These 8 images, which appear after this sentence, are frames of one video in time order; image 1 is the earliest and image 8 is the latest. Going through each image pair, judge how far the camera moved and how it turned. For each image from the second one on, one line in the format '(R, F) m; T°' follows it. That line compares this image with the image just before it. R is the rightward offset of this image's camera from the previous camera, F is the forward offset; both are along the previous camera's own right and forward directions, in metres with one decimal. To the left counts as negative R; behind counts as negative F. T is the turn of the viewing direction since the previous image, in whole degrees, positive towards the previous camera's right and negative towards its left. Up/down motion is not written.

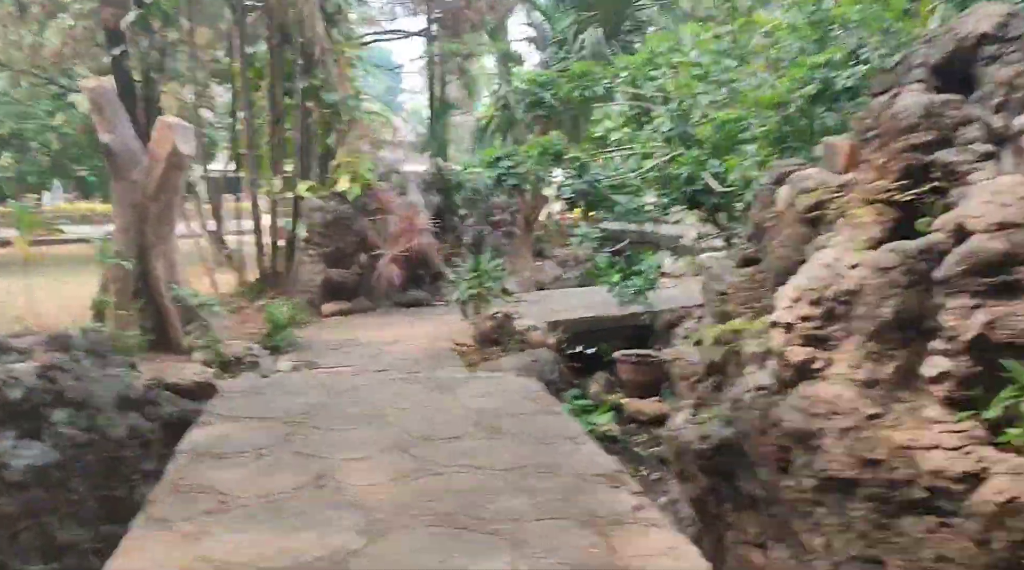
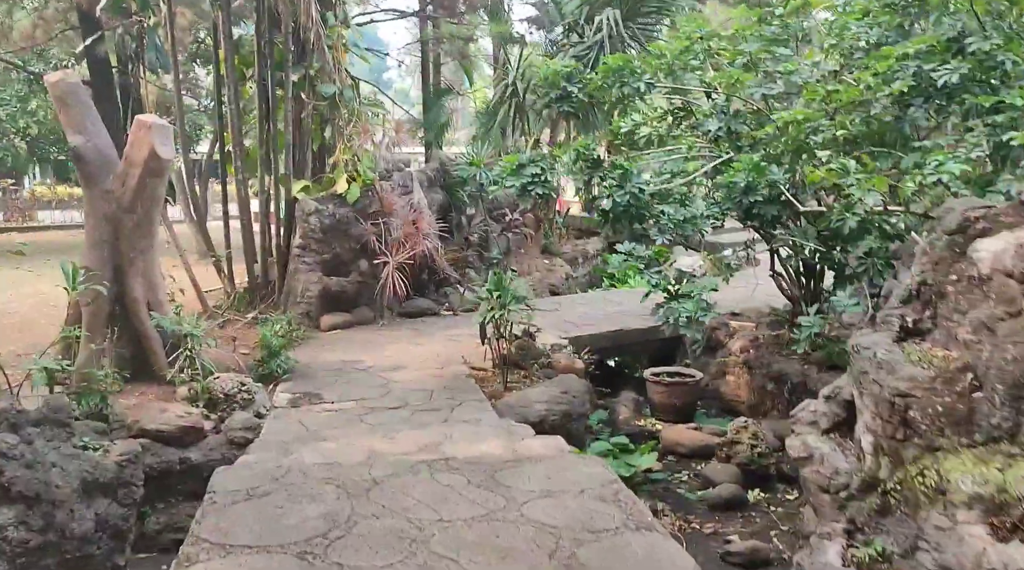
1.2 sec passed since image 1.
(-0.3, +0.7) m; +1°
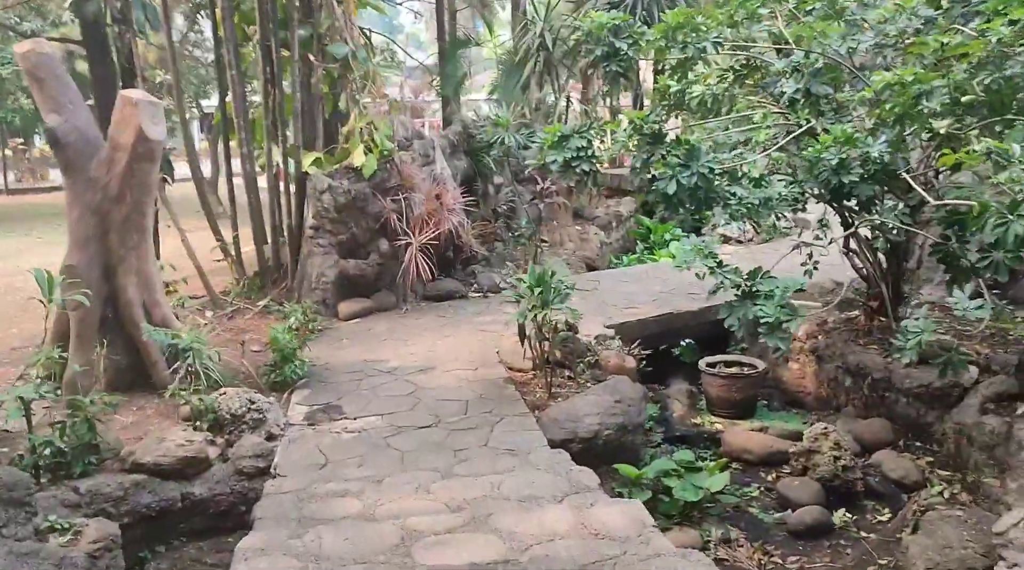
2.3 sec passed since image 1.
(-0.1, +0.7) m; -1°
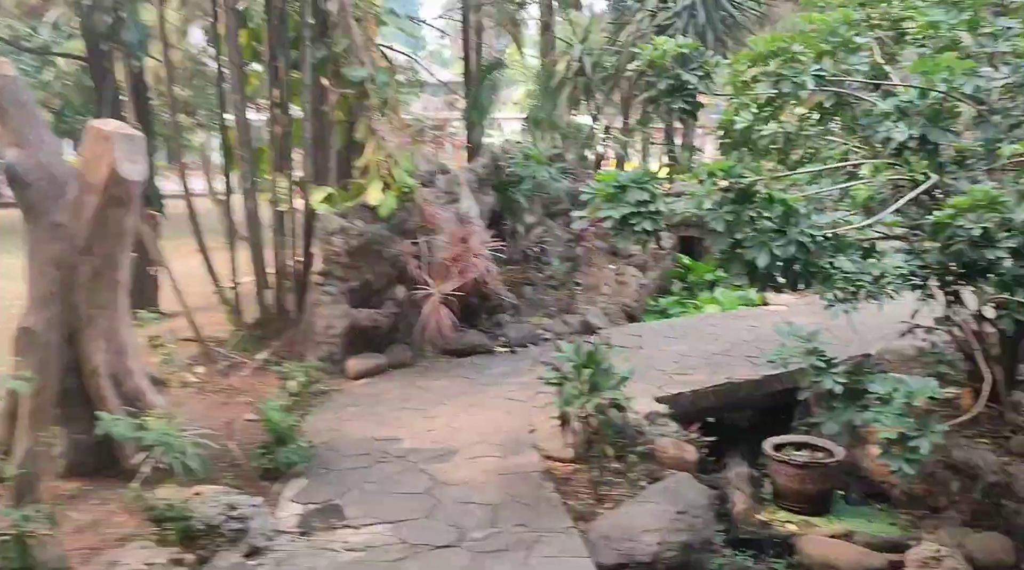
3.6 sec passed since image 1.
(-0.1, +0.8) m; -1°
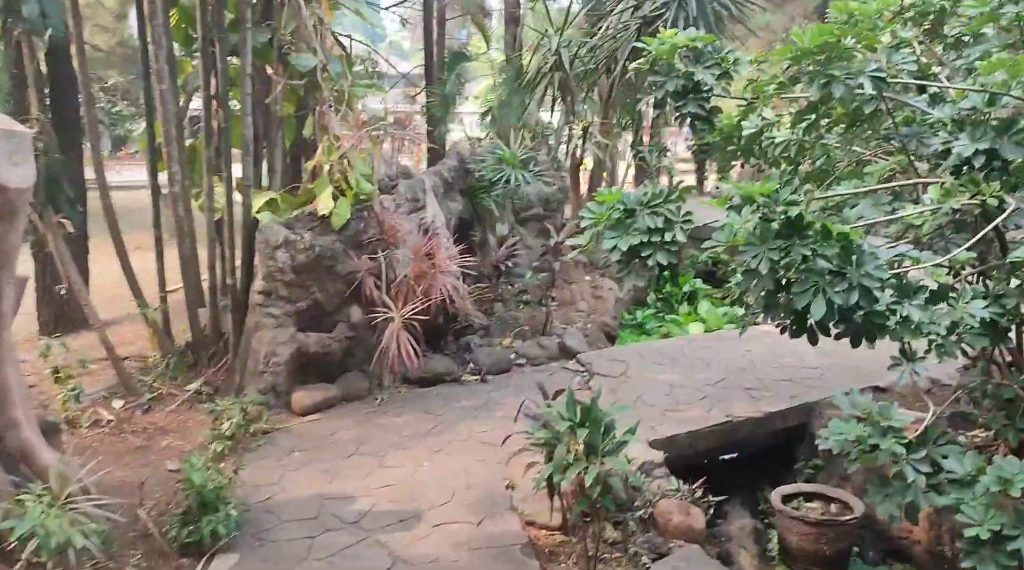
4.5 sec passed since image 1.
(-0.1, +0.7) m; +3°
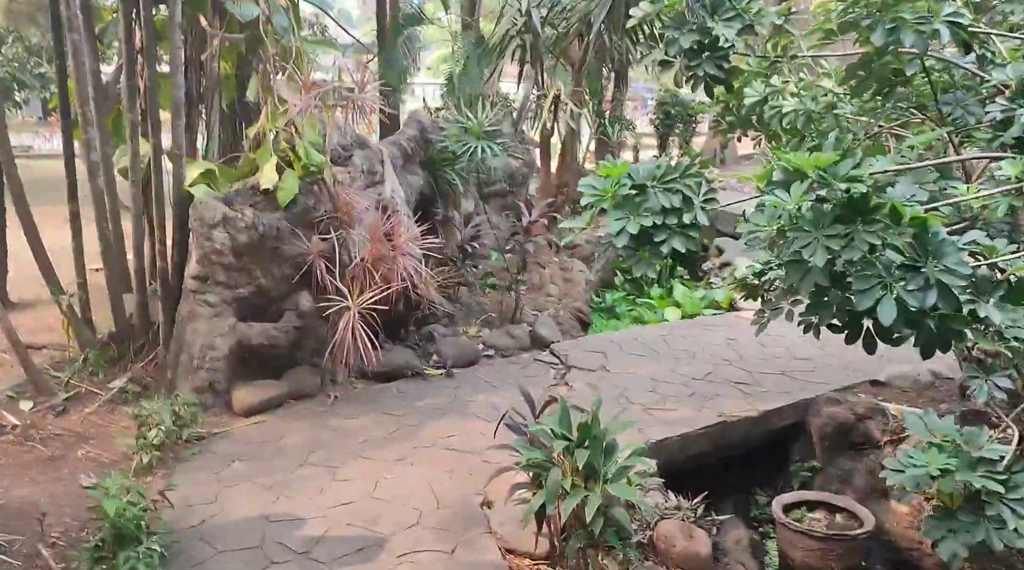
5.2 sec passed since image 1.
(-0.1, +0.6) m; +3°
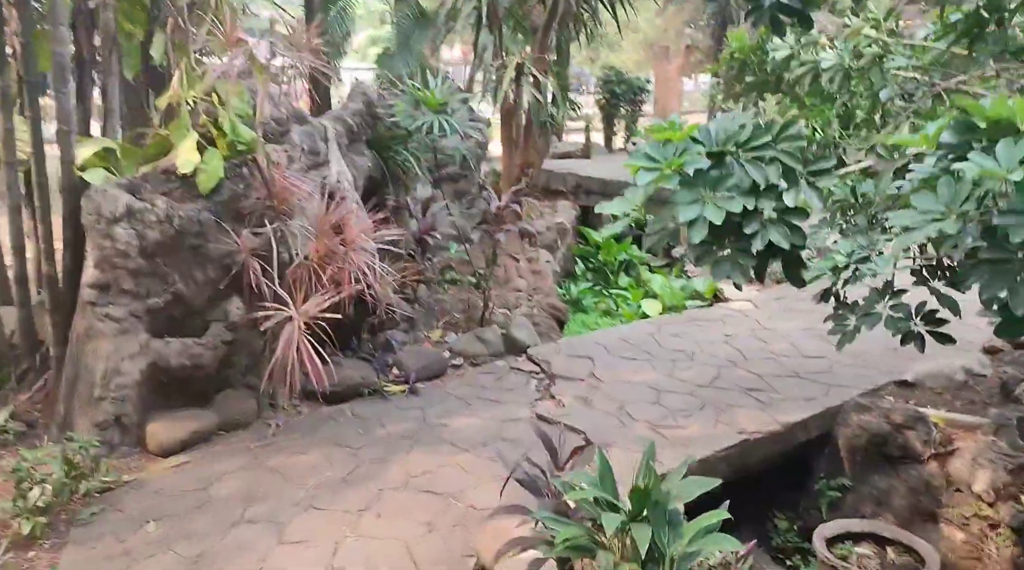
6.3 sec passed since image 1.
(-0.2, +0.8) m; +4°
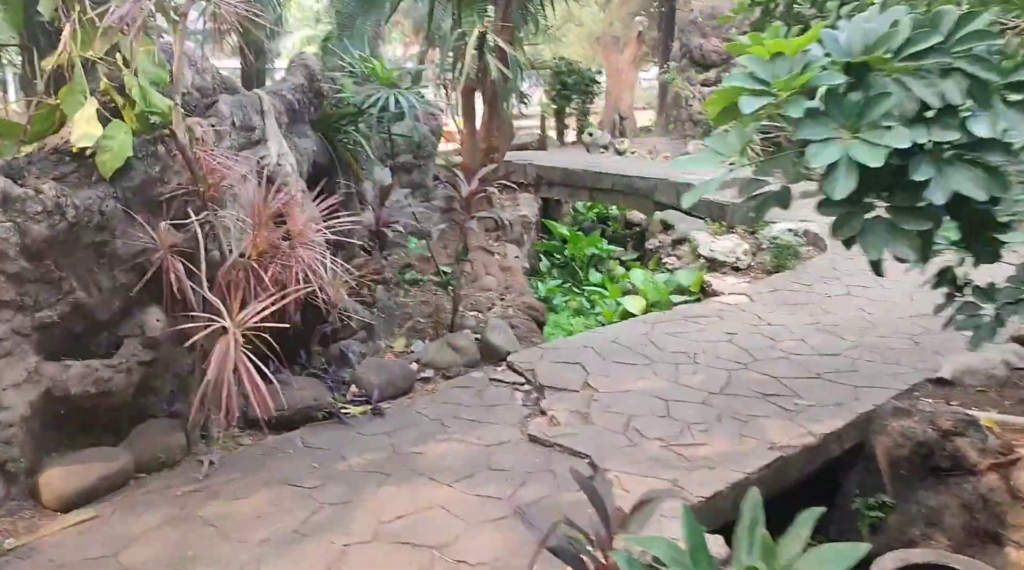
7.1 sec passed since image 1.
(-0.2, +0.7) m; +4°
